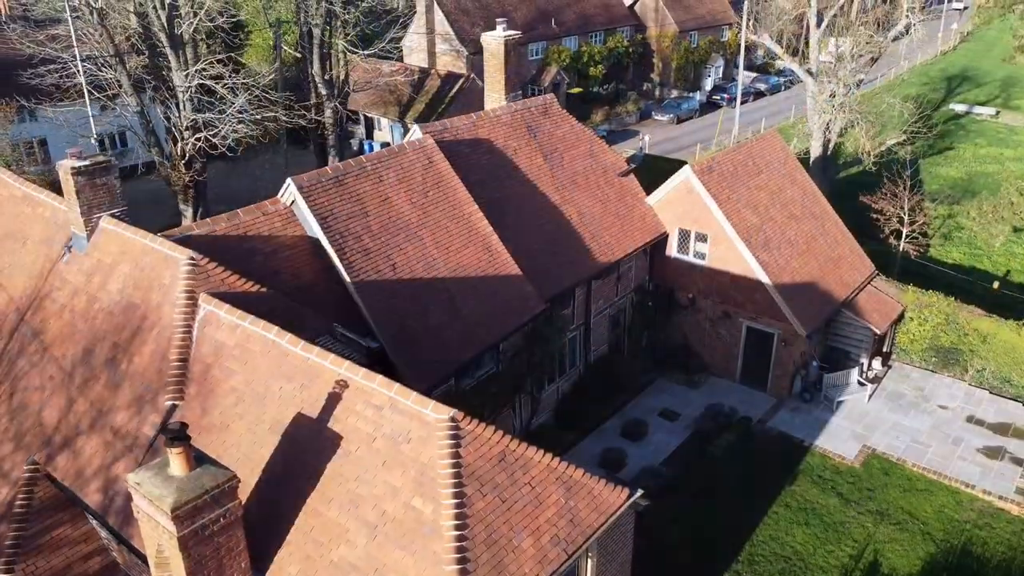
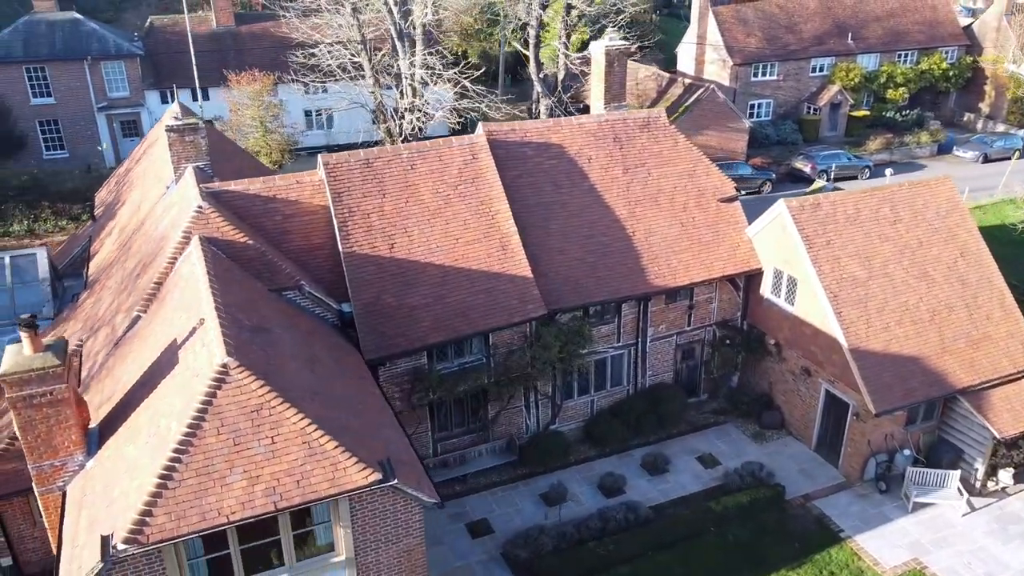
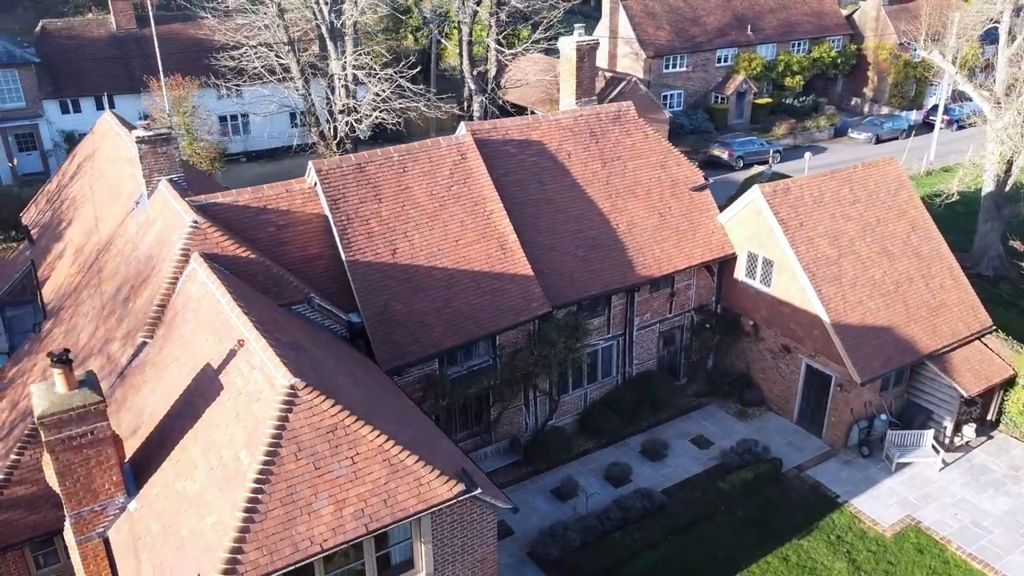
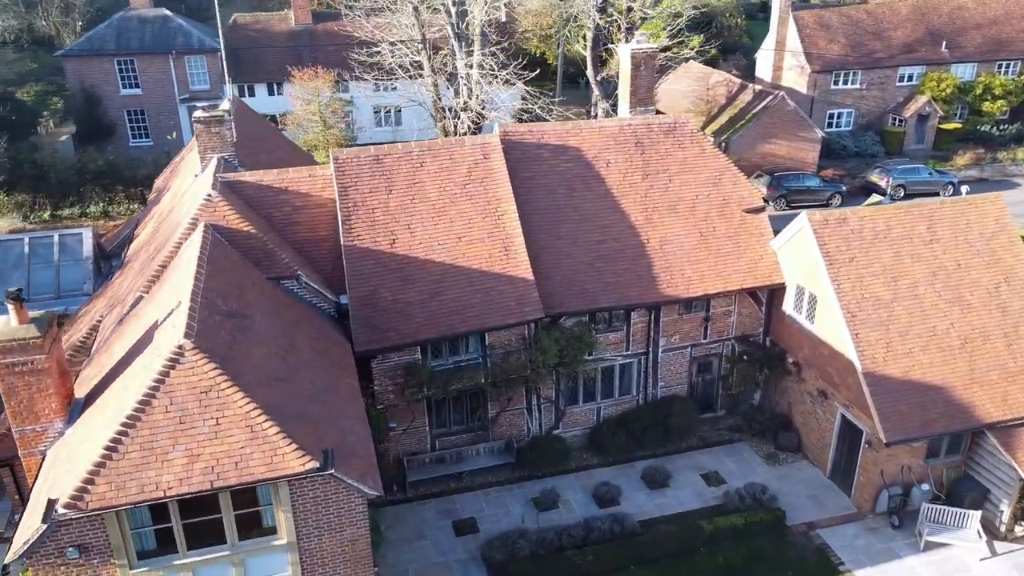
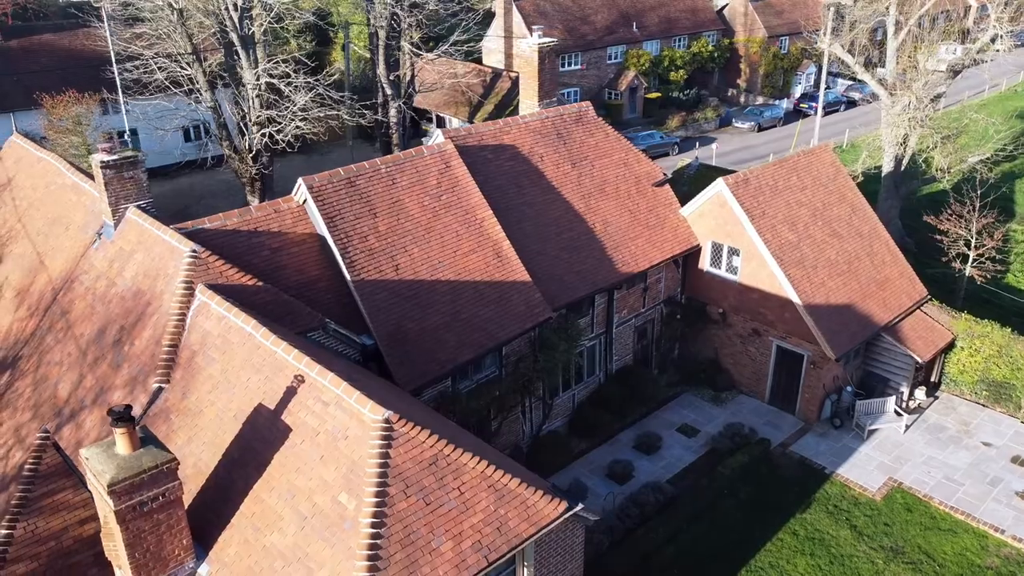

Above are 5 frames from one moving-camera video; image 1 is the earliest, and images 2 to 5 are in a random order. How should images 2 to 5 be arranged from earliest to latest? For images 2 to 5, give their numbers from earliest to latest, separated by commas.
5, 3, 2, 4
